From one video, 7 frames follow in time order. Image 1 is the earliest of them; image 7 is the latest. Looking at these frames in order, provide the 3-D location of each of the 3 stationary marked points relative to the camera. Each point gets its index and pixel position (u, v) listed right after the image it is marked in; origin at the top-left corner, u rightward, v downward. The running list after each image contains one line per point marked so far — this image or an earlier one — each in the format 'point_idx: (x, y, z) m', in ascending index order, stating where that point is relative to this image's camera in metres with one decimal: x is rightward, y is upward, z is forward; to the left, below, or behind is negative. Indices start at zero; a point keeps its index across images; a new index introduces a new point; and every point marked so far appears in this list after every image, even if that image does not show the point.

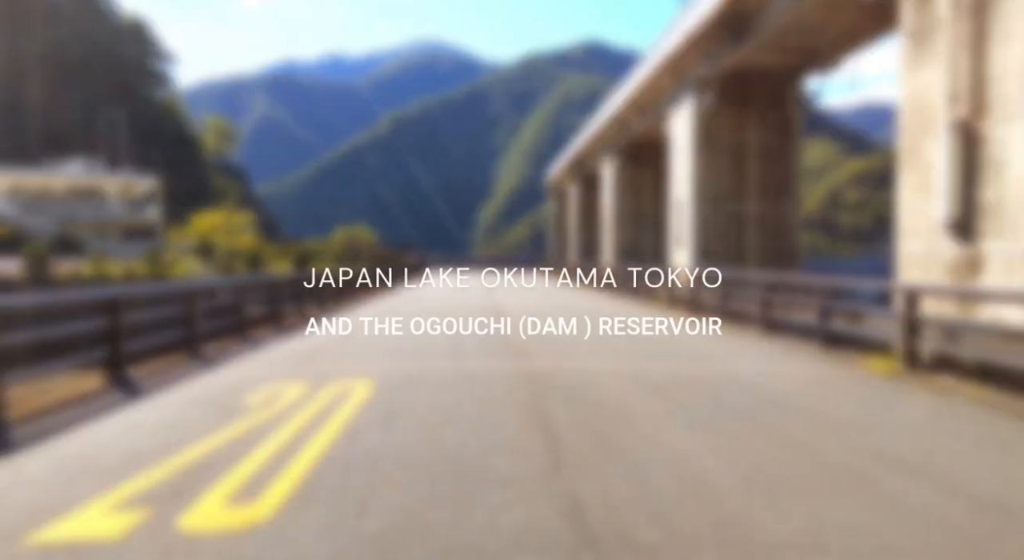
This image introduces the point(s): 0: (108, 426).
0: (-3.8, -1.4, +6.1) m
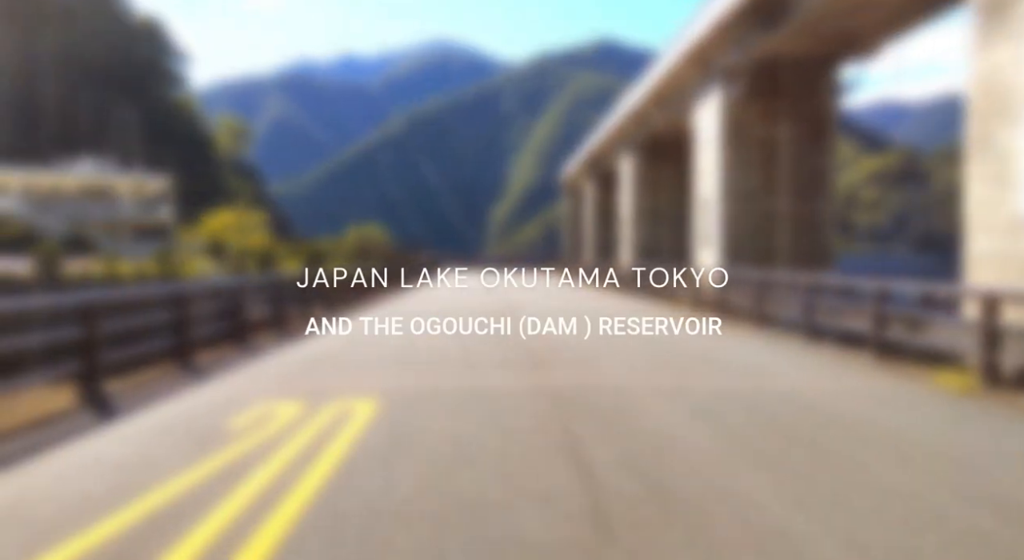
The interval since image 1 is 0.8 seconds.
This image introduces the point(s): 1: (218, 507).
0: (-3.6, -1.4, +5.4) m
1: (-1.9, -1.4, +4.1) m
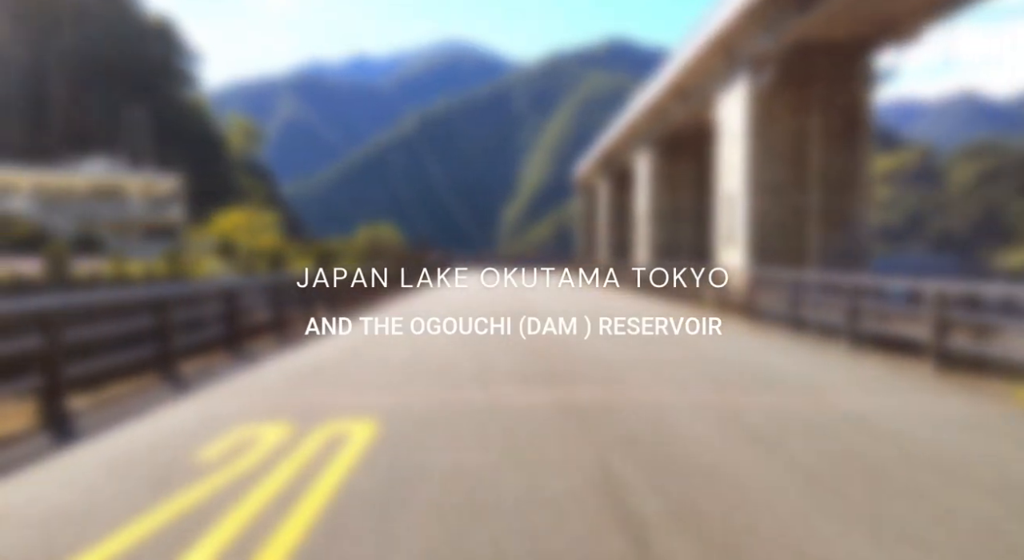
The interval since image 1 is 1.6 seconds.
0: (-3.5, -1.4, +4.8) m
1: (-1.7, -1.4, +3.4) m
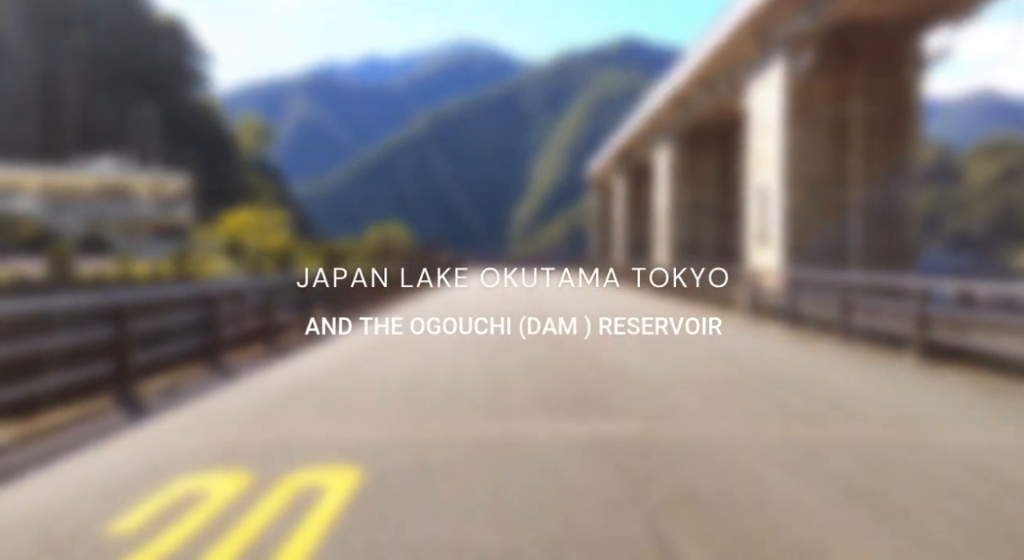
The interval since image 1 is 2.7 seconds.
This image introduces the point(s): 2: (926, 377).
0: (-3.4, -1.5, +3.8) m
1: (-1.6, -1.5, +2.4) m
2: (+6.2, -1.5, +9.8) m
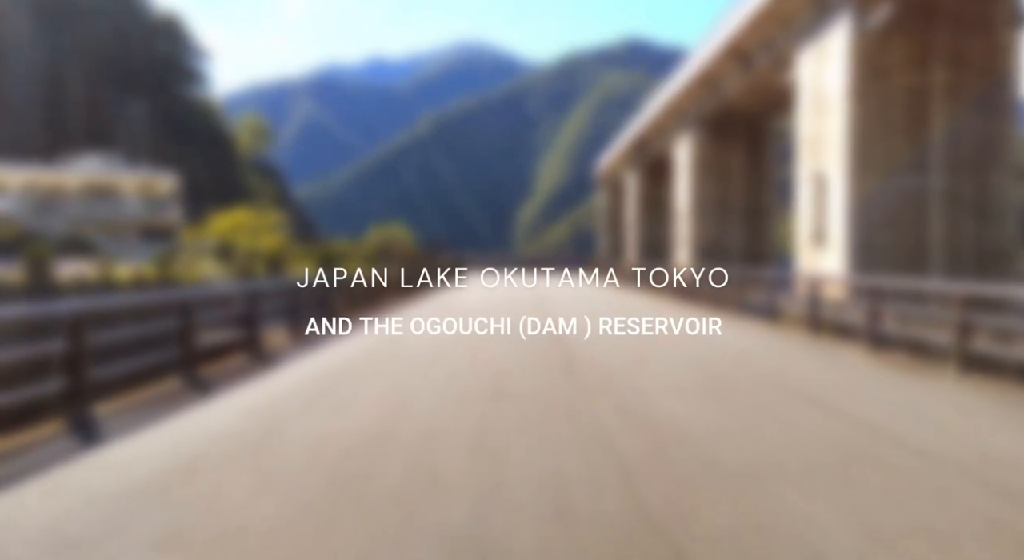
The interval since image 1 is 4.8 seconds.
0: (-3.3, -1.6, +1.7) m
1: (-1.6, -1.6, +0.2) m
2: (+6.2, -1.7, +7.5) m
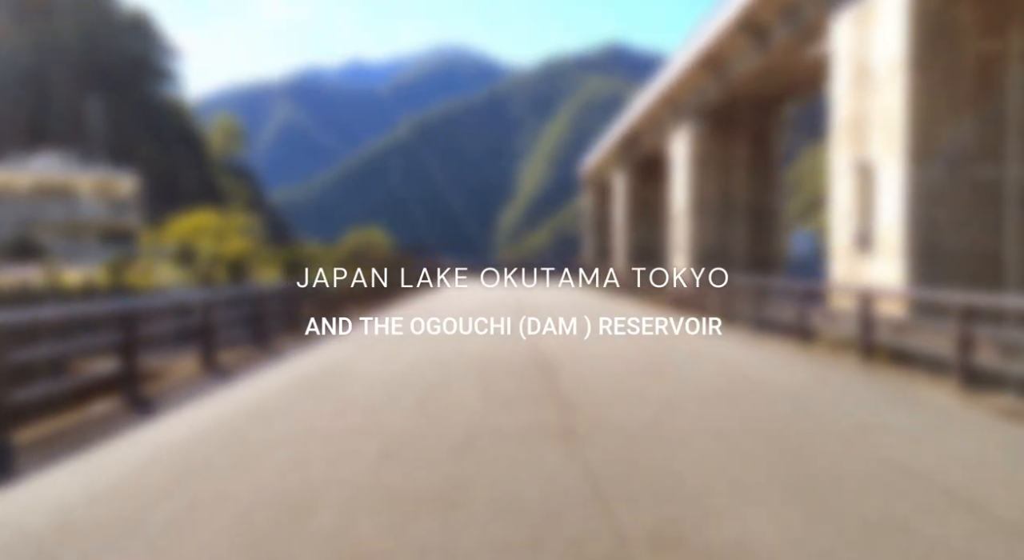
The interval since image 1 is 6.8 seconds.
0: (-3.4, -1.7, -0.6) m
1: (-1.7, -1.7, -2.0) m
2: (+6.0, -1.8, +5.5) m
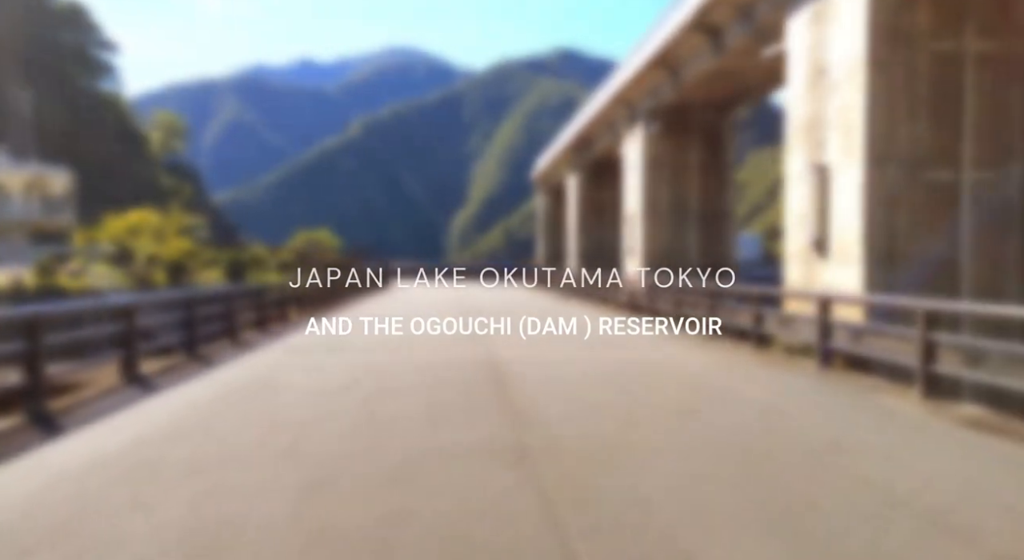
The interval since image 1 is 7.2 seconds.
0: (-3.4, -1.8, -1.3) m
1: (-1.5, -1.7, -2.6) m
2: (+5.5, -1.9, +5.5) m
